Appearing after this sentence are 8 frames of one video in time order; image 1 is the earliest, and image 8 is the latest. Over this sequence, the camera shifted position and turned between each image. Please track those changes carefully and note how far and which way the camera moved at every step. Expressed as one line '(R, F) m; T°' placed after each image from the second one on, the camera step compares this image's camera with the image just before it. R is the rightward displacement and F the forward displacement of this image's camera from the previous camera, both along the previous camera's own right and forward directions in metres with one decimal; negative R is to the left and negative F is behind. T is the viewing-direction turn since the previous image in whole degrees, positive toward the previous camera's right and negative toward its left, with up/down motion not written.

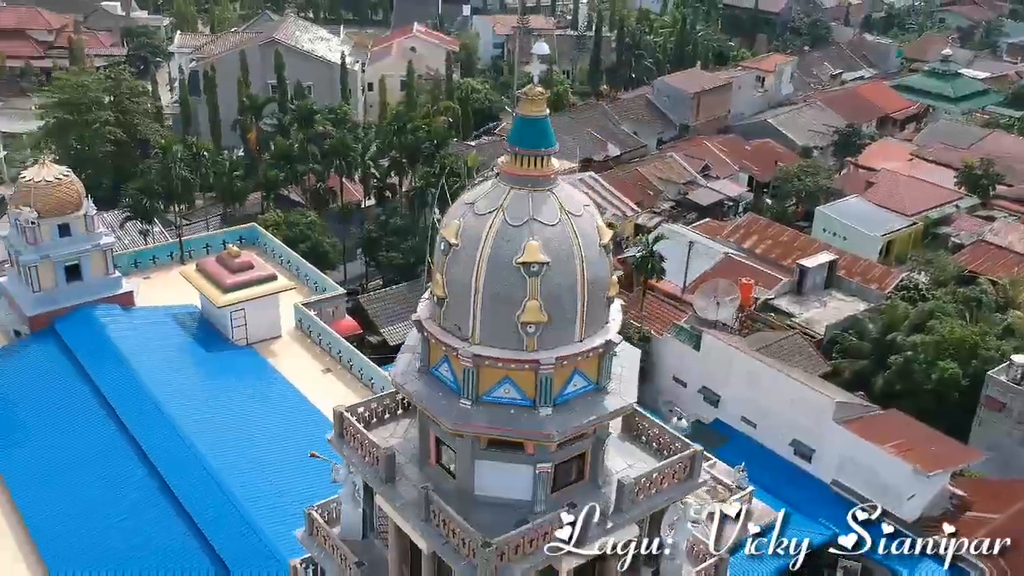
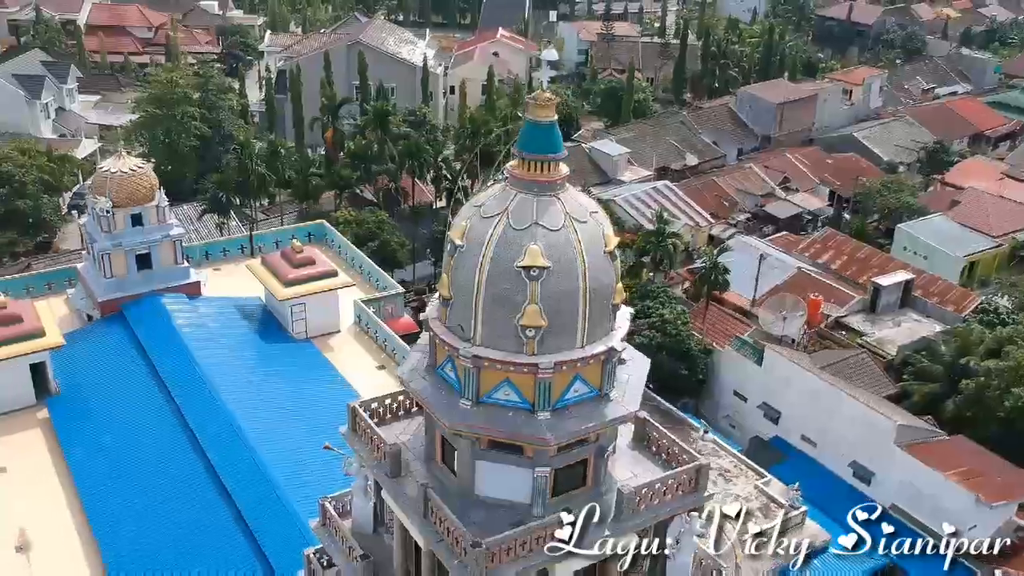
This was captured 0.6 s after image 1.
(+0.8, 0.0) m; -5°
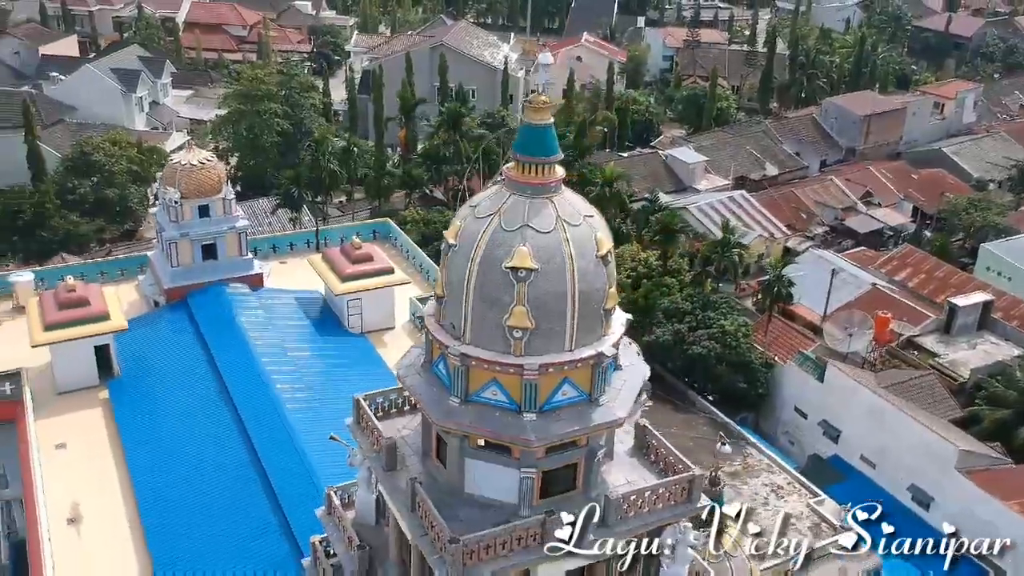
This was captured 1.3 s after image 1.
(+0.9, 0.0) m; -5°
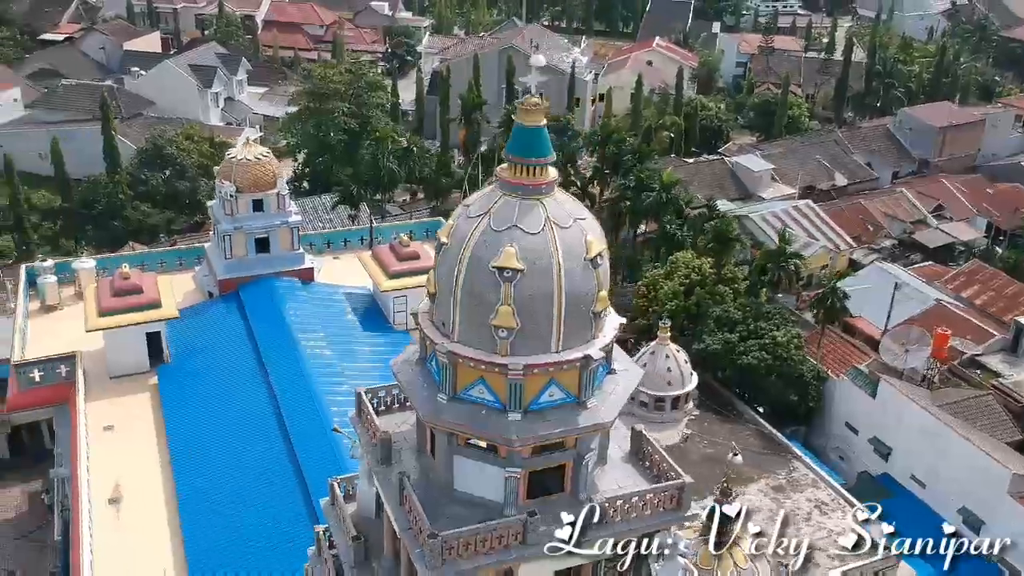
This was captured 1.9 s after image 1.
(+0.8, 0.0) m; -4°
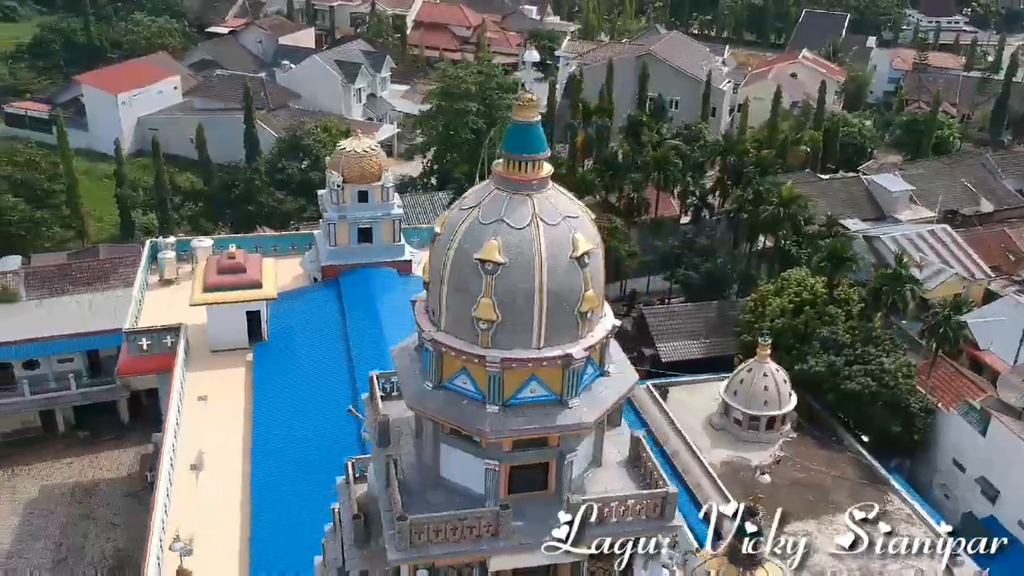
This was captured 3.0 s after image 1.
(+1.6, +0.1) m; -9°
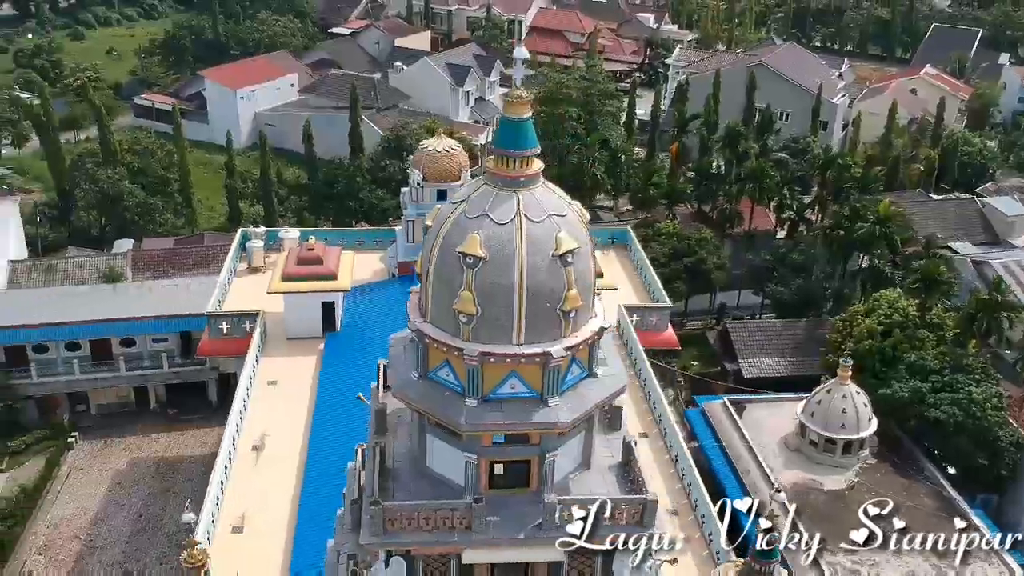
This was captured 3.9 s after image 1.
(+1.3, 0.0) m; -7°
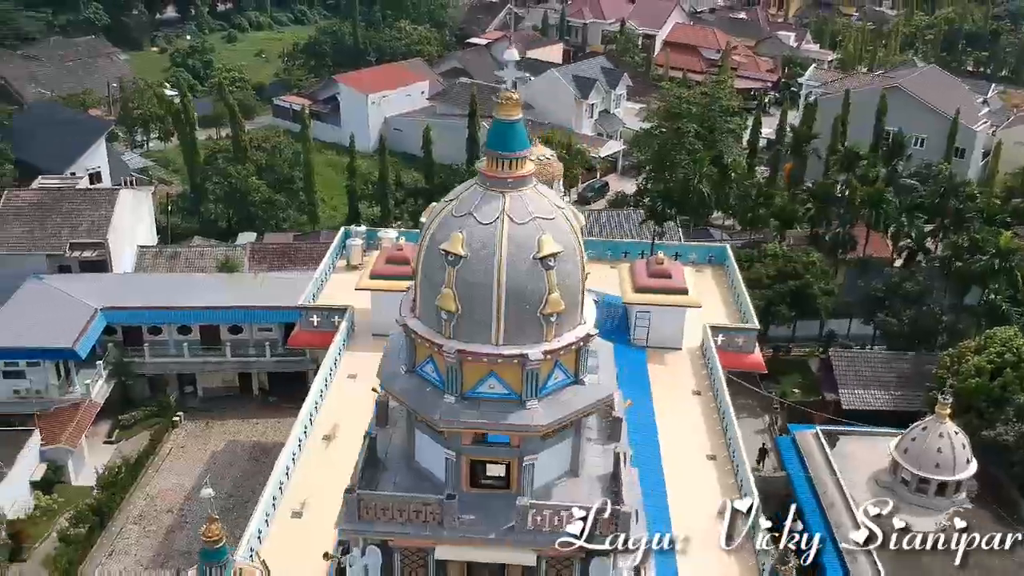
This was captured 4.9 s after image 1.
(+1.5, +0.1) m; -8°
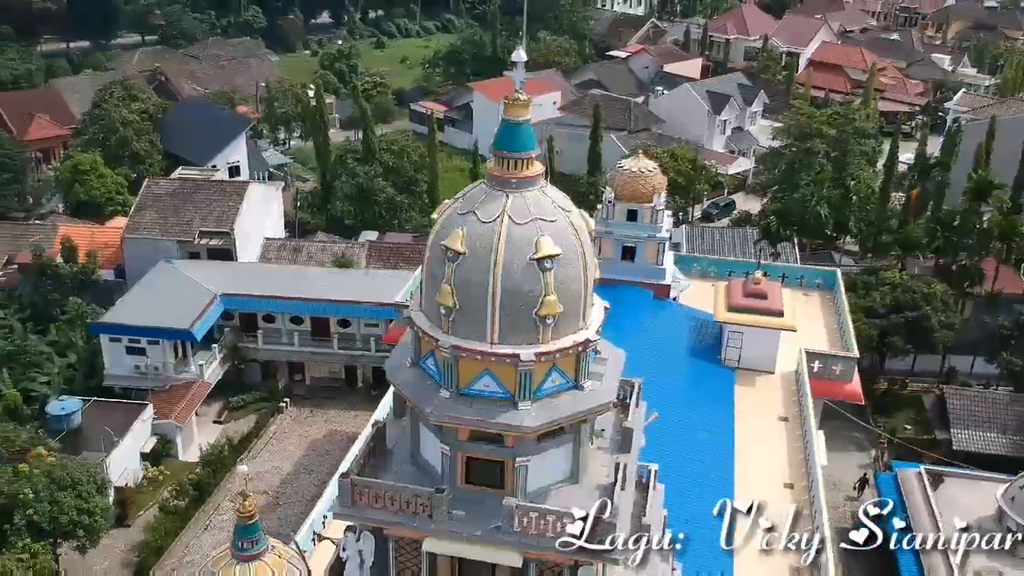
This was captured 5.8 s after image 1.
(+1.4, +0.1) m; -8°
